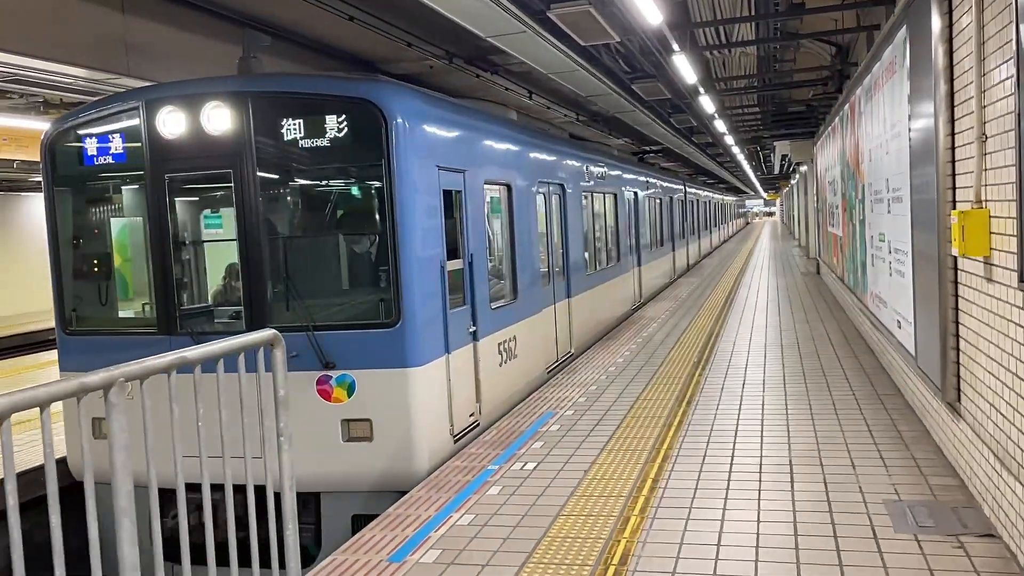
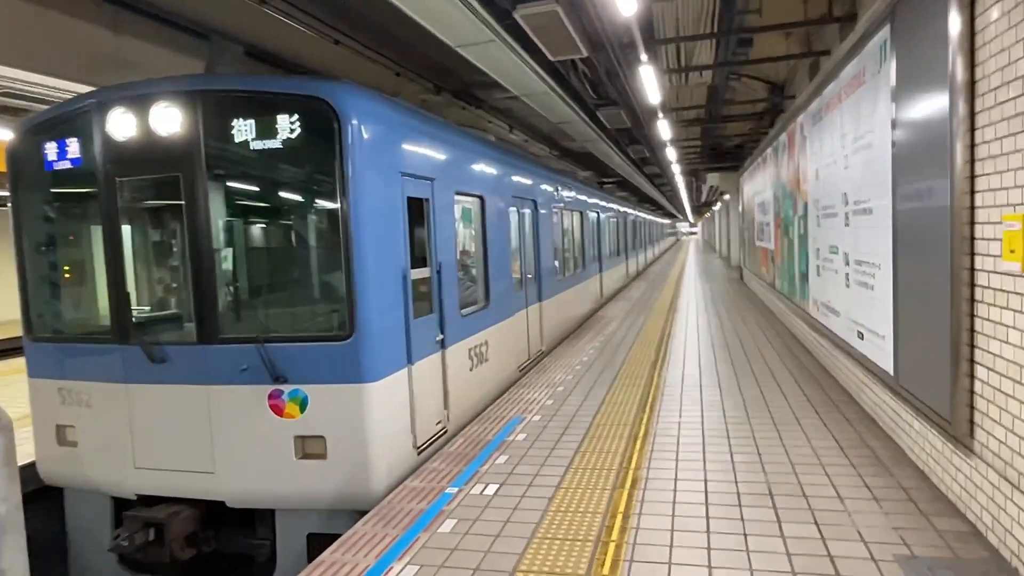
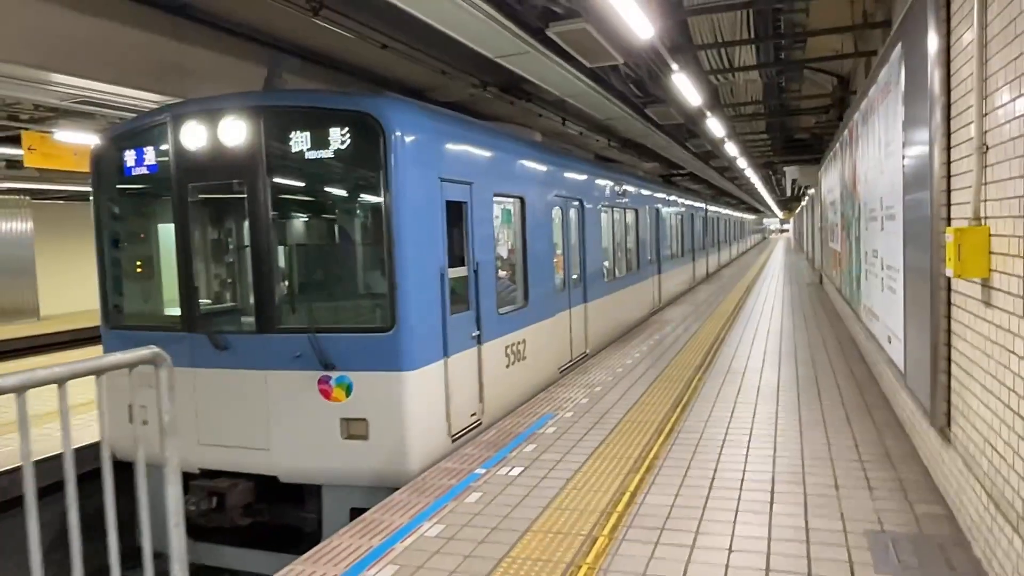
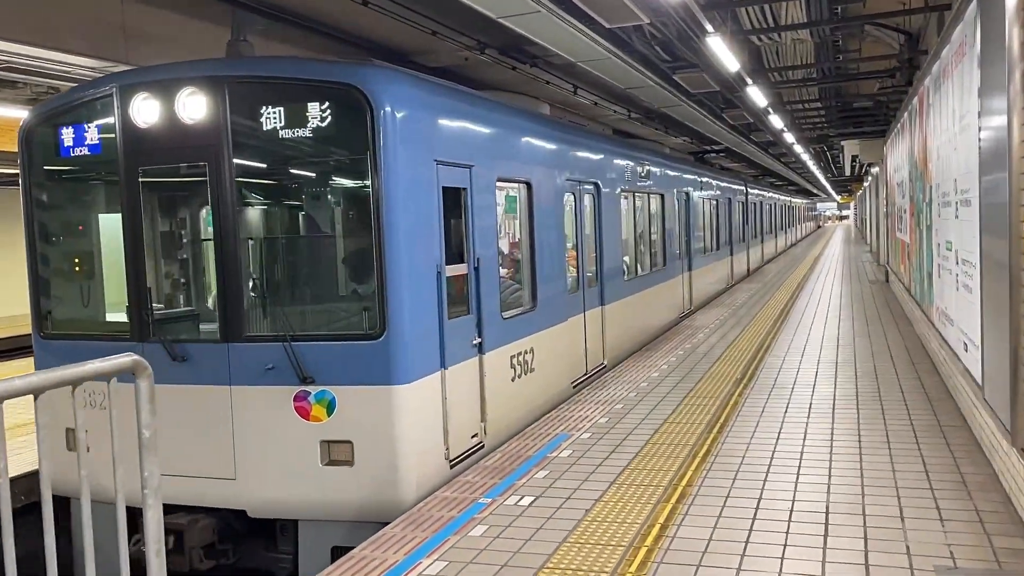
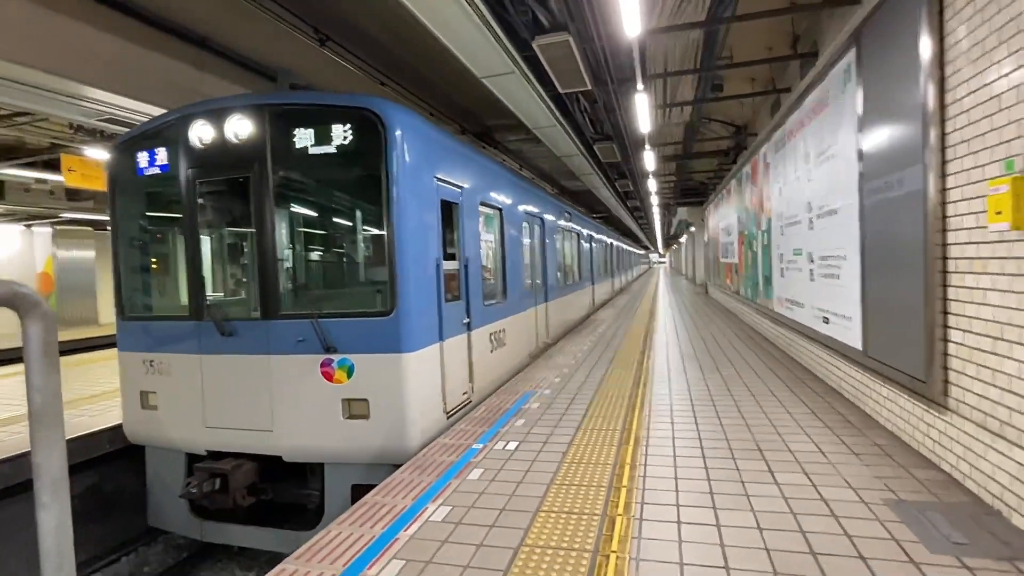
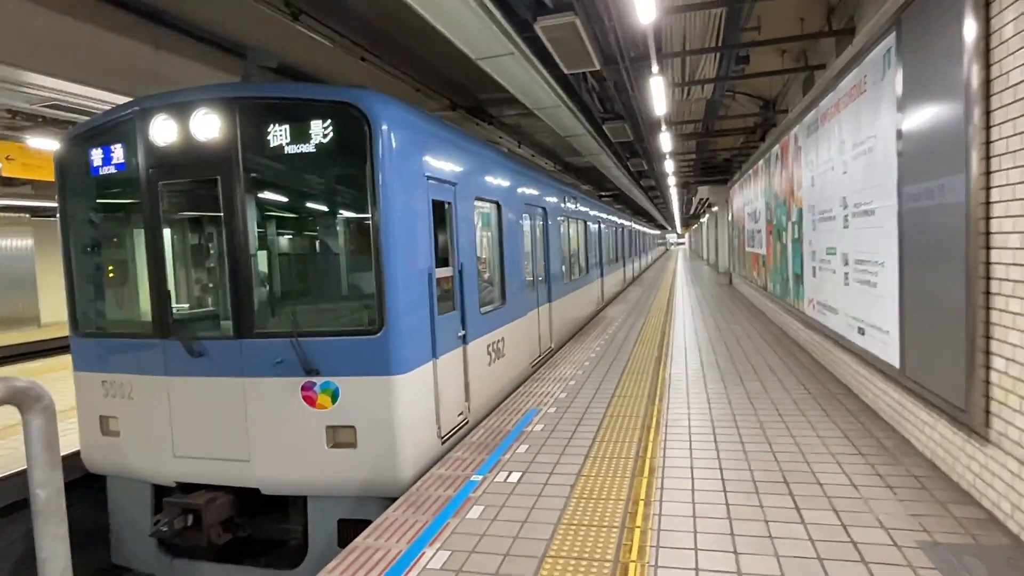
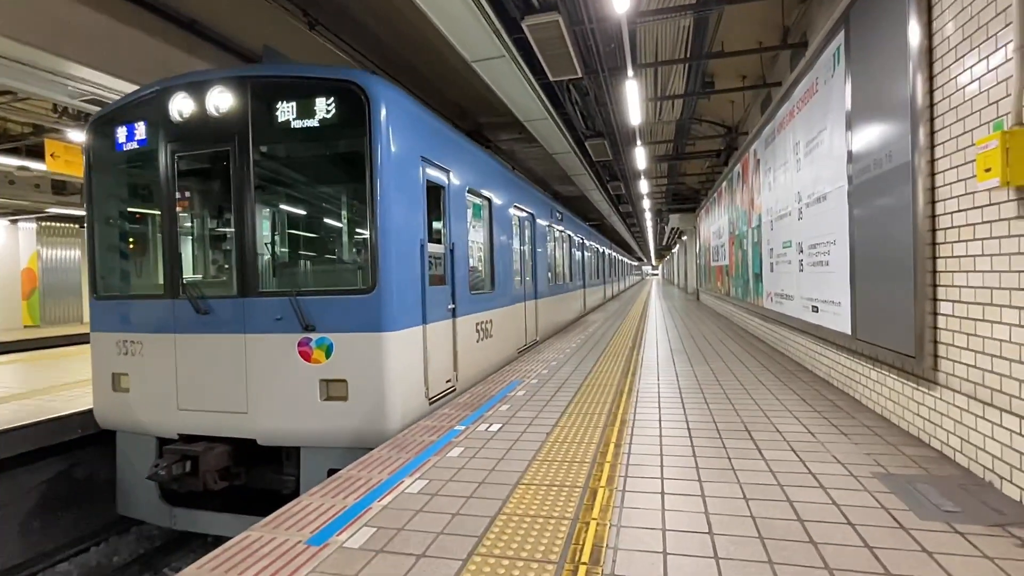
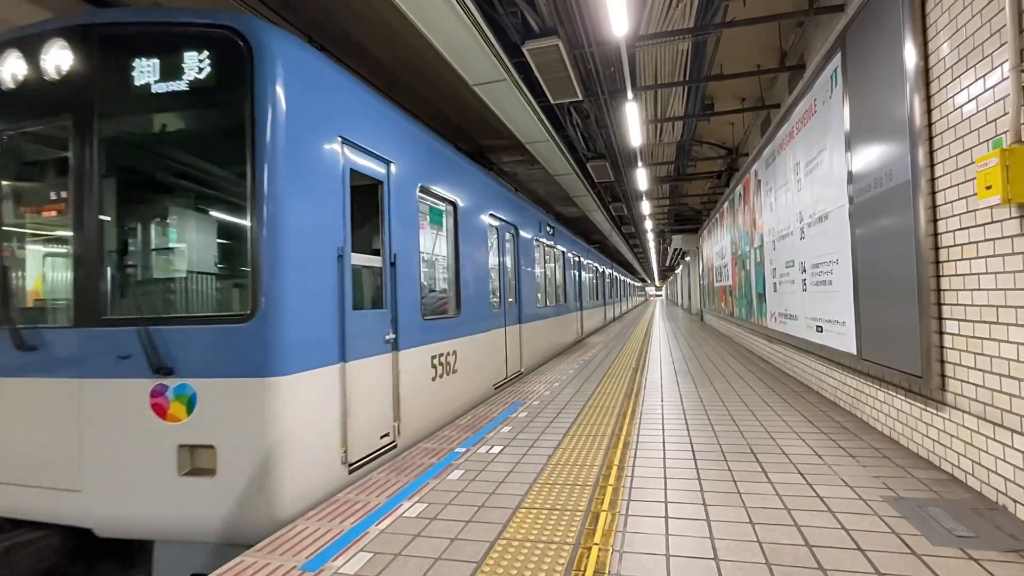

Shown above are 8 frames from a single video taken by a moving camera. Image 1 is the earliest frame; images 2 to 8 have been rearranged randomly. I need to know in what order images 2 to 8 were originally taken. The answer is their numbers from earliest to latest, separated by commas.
4, 3, 2, 6, 5, 7, 8
